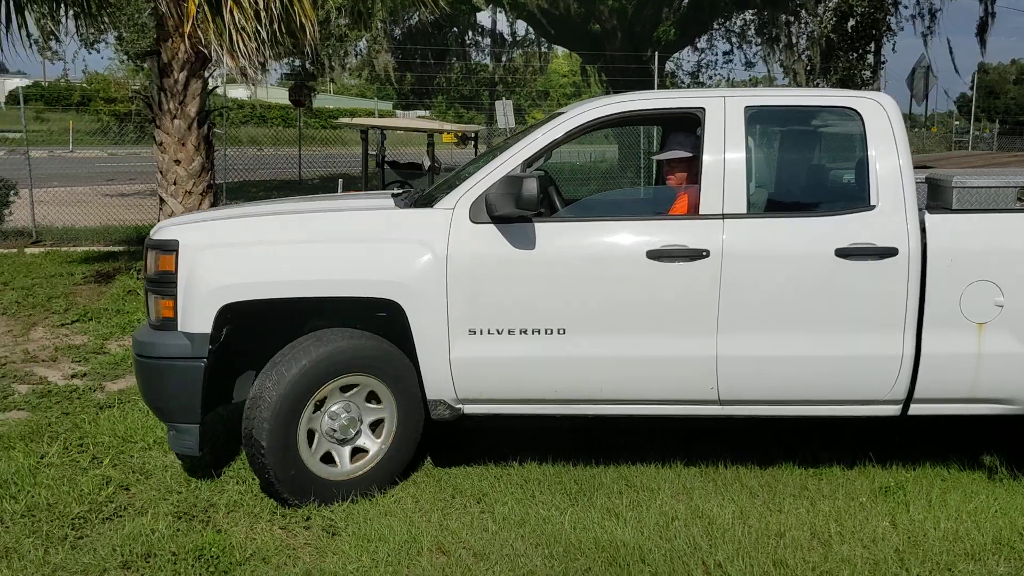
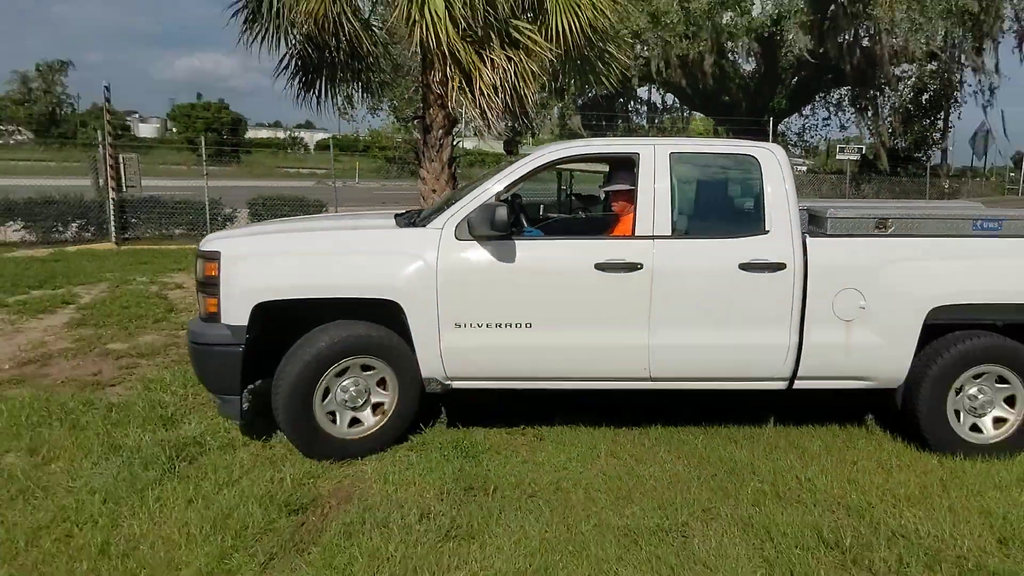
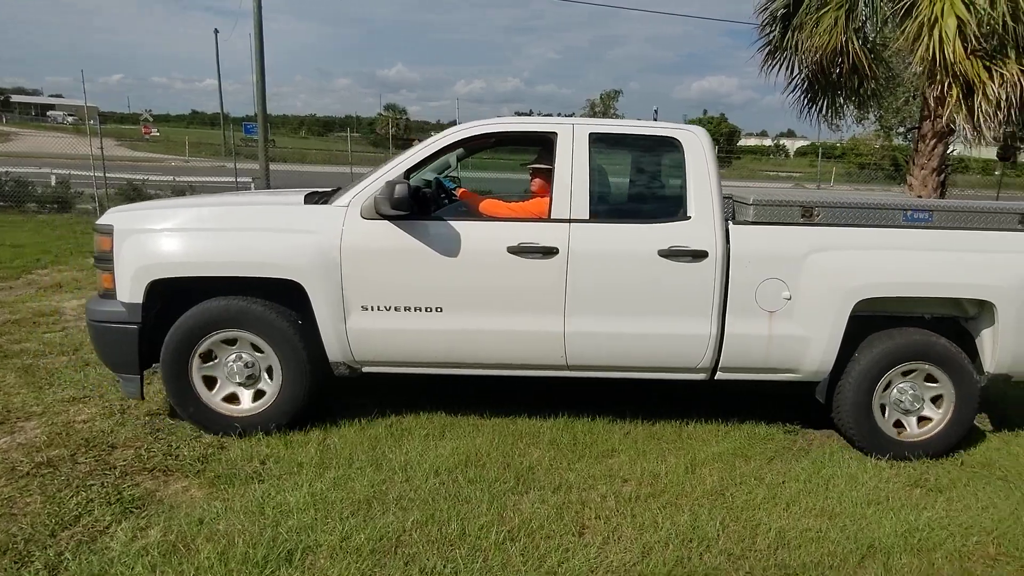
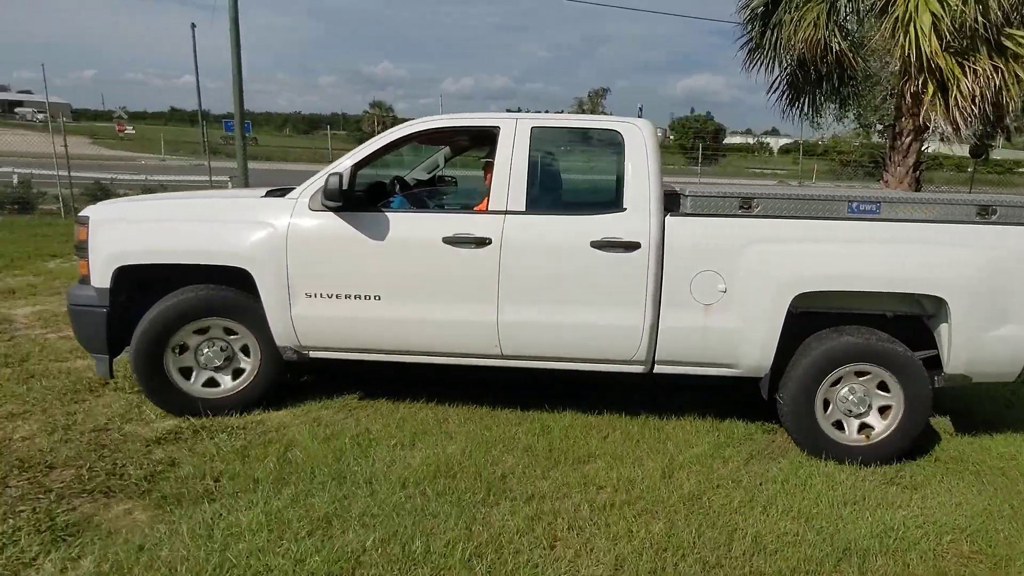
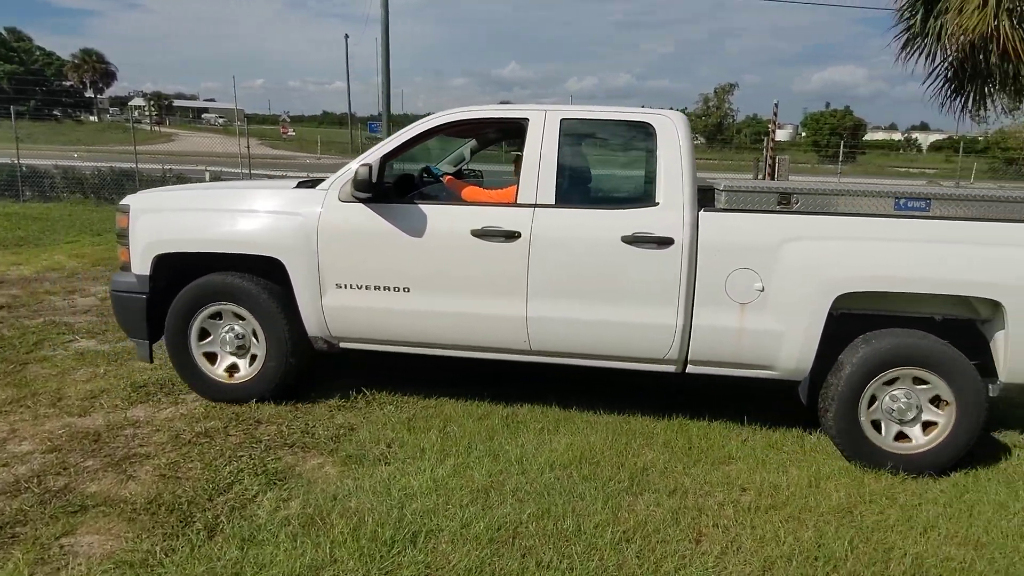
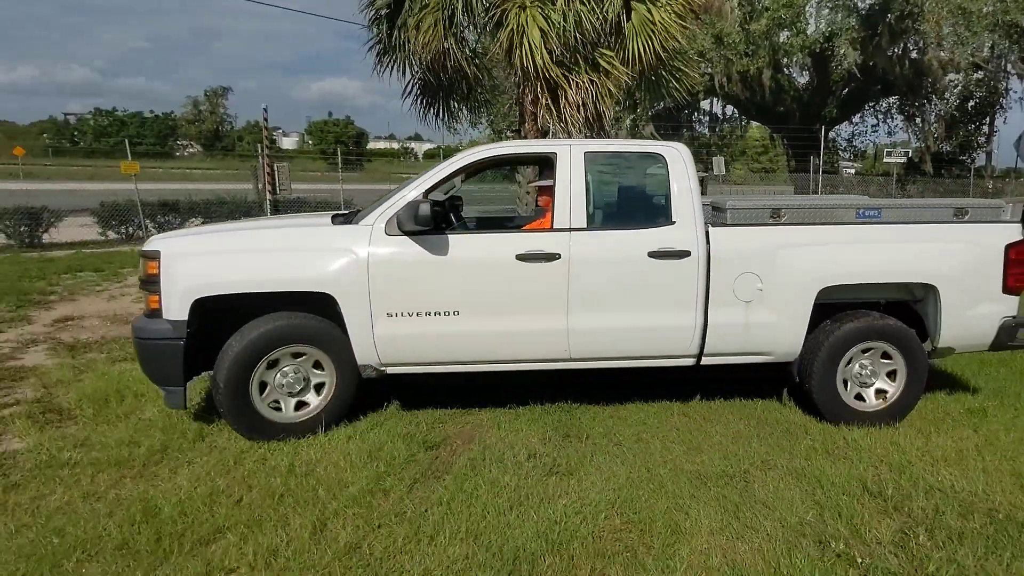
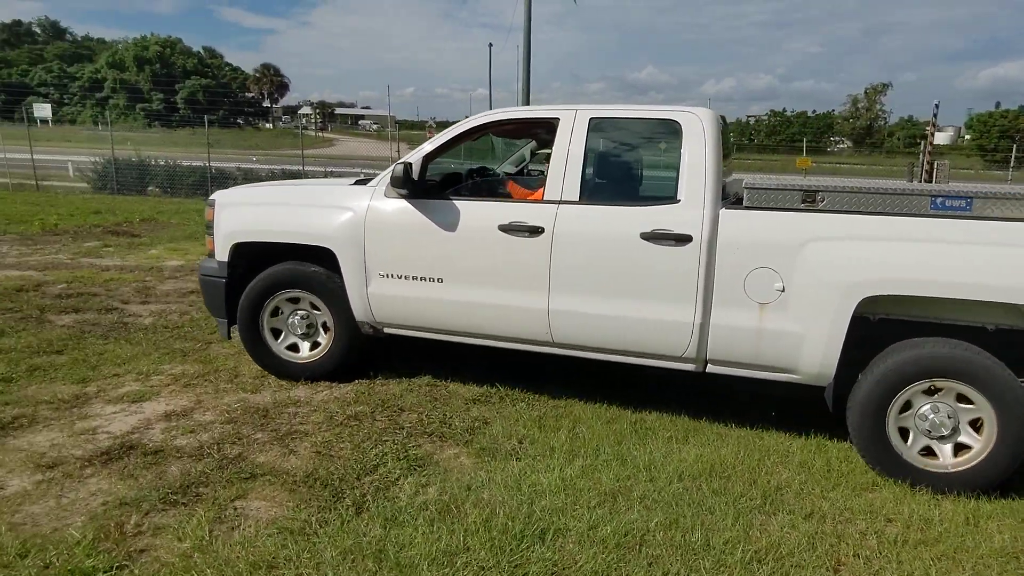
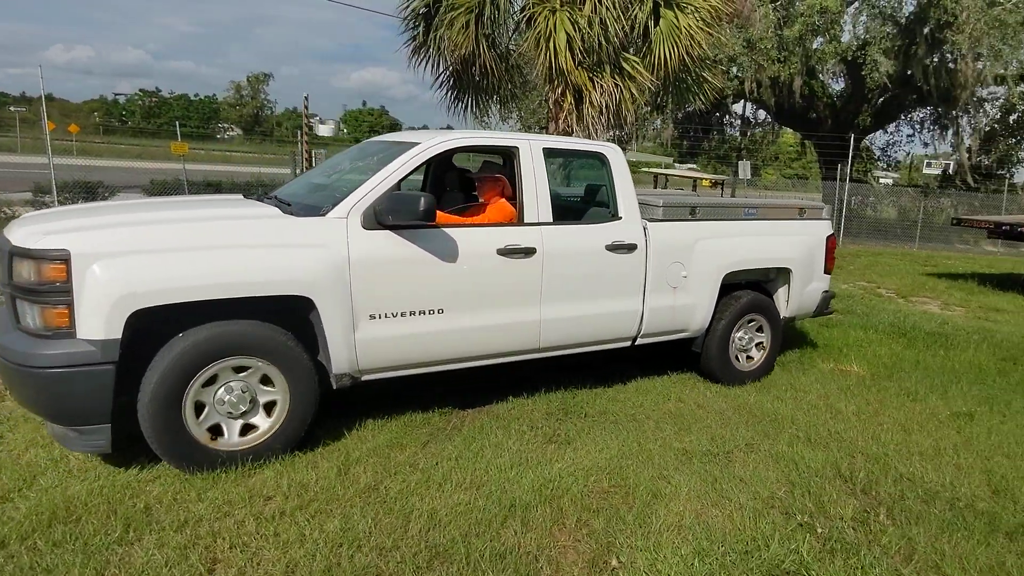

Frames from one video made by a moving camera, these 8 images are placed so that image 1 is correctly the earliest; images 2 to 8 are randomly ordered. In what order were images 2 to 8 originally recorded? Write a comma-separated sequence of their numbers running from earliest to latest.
2, 6, 4, 7, 5, 3, 8
